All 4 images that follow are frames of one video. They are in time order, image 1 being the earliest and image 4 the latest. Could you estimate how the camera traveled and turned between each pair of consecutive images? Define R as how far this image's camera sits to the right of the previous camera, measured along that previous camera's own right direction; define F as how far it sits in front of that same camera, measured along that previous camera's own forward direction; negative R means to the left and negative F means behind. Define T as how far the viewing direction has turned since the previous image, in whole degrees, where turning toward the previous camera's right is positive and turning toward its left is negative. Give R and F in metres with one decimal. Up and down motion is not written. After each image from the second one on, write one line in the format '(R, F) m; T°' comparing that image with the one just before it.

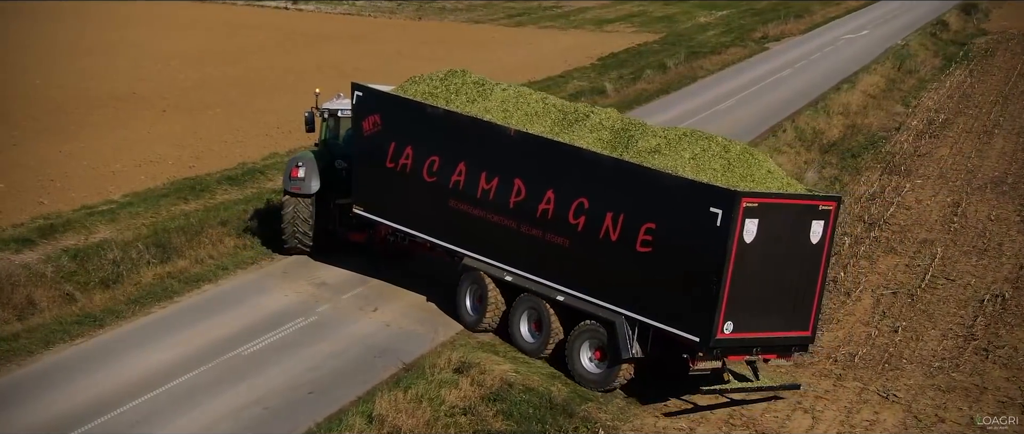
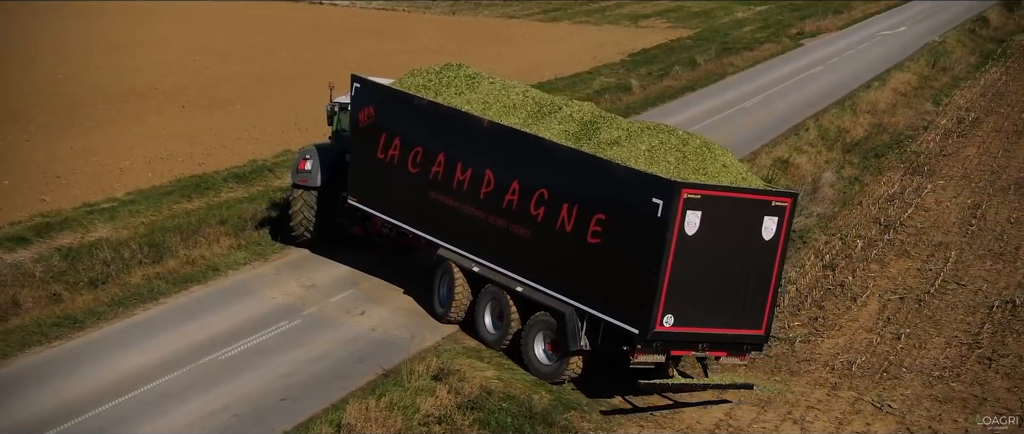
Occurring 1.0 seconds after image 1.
(+0.4, +0.2) m; -1°
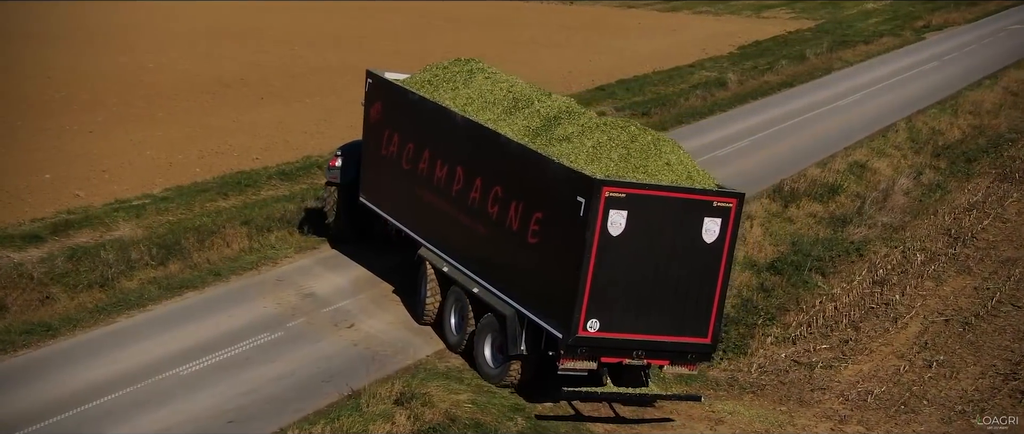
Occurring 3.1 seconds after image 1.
(+1.0, +0.5) m; -4°
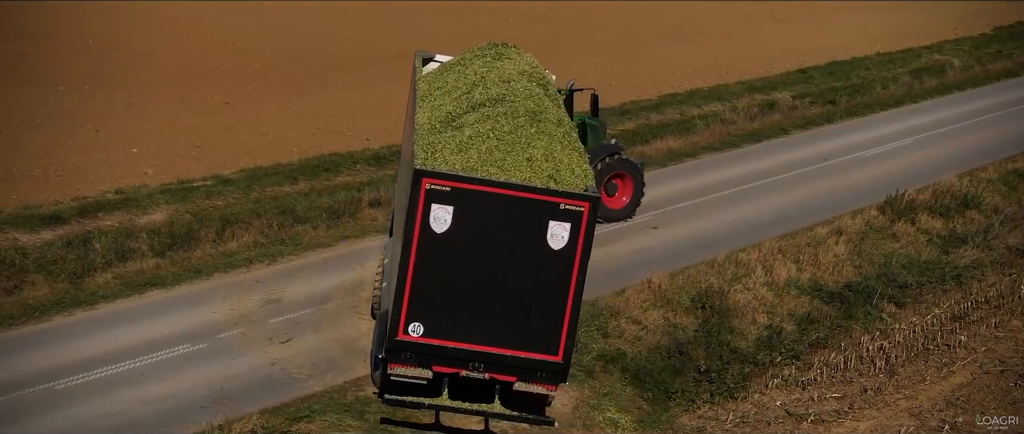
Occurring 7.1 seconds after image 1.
(+2.5, +0.8) m; -8°
